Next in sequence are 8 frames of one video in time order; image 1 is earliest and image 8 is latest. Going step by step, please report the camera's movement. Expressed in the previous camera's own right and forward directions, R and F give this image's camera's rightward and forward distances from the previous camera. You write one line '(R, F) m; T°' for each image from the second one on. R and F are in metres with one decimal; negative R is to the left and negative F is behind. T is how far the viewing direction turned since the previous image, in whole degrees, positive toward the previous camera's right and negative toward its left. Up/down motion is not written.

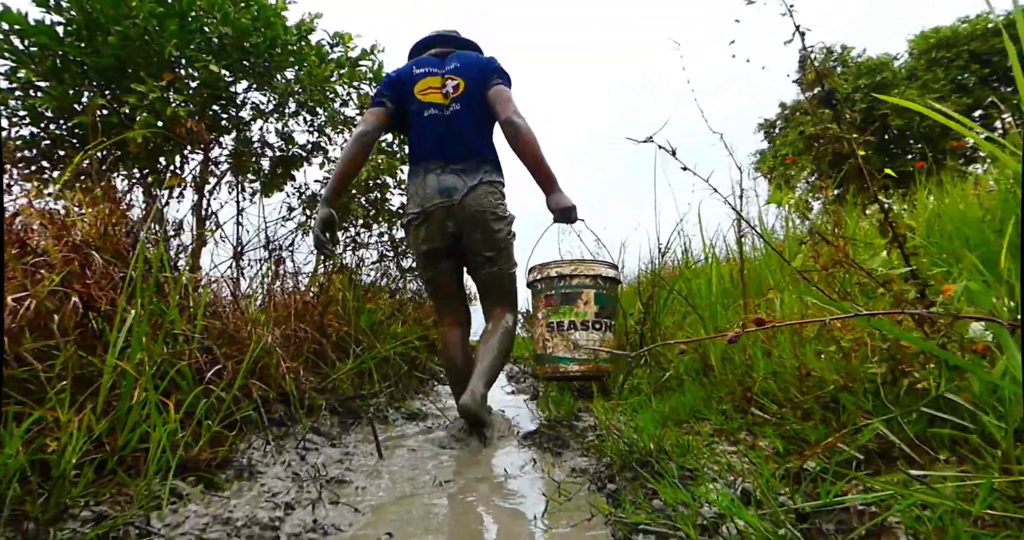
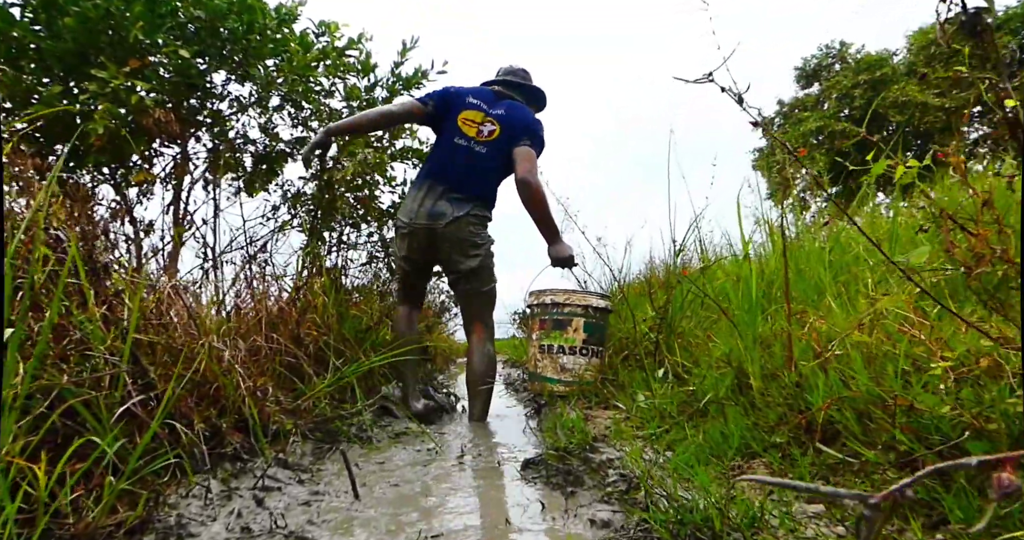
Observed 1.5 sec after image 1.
(0.0, +0.4) m; 0°
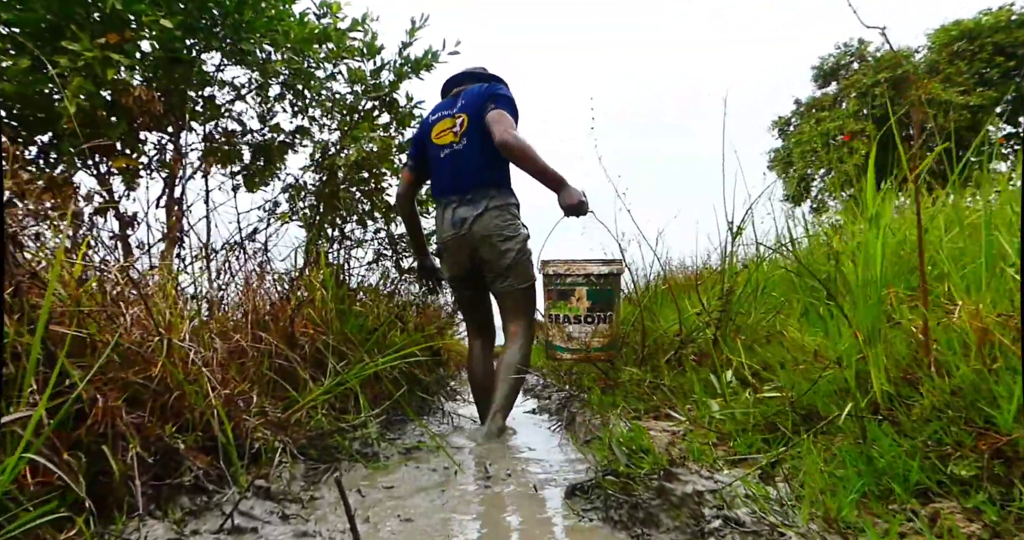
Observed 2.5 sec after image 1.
(-0.1, +0.4) m; -1°
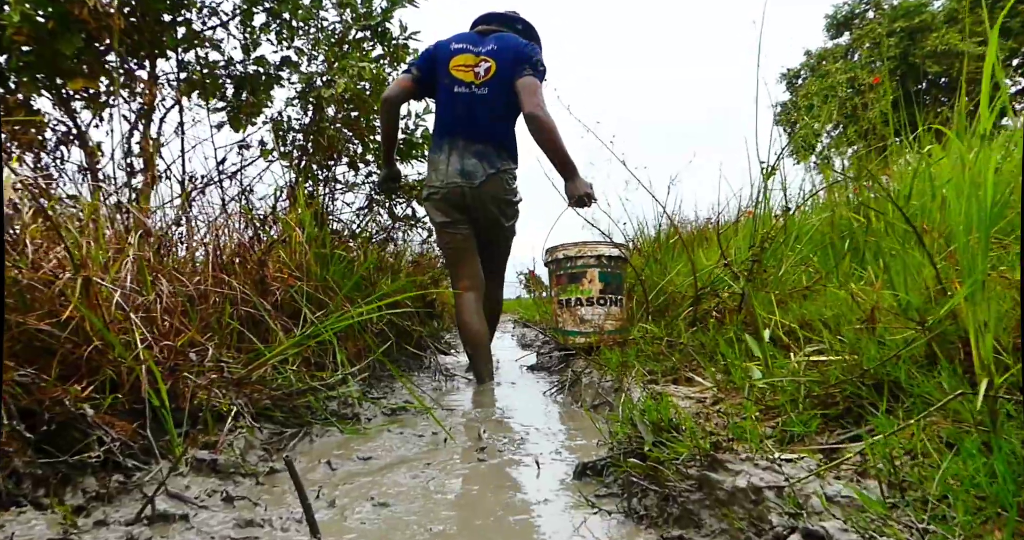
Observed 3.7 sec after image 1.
(0.0, +0.3) m; 0°
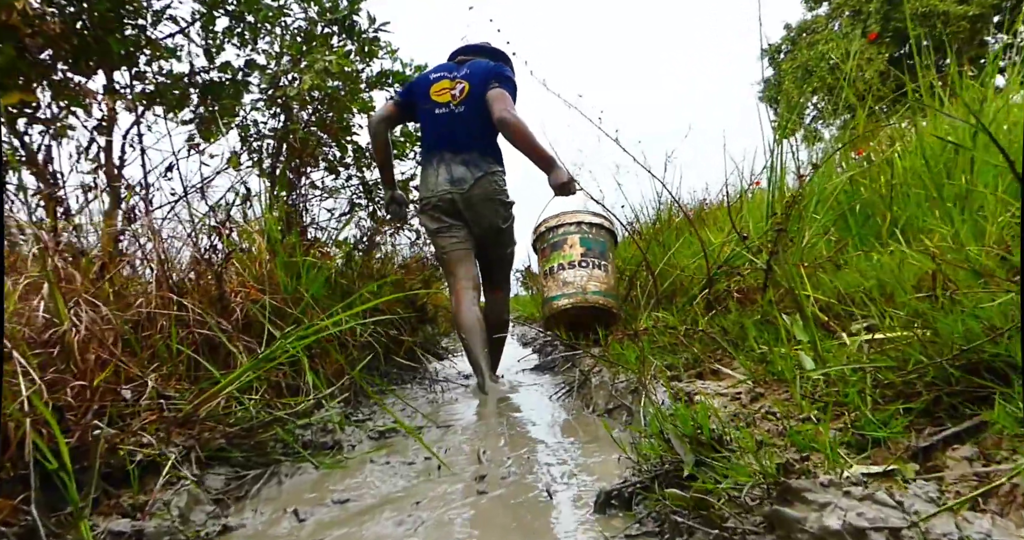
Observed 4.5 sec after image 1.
(0.0, +0.3) m; 0°
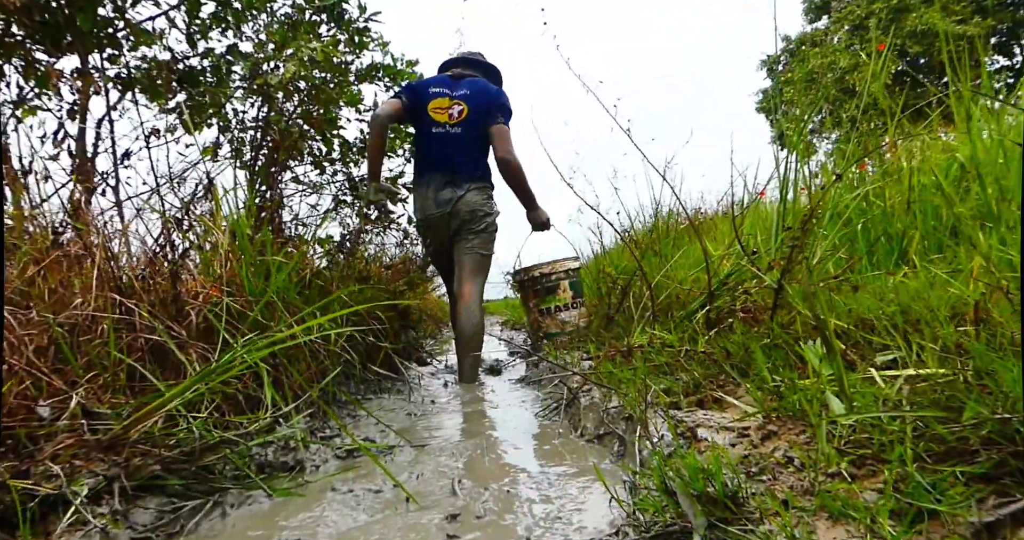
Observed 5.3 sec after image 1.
(0.0, +0.2) m; +1°
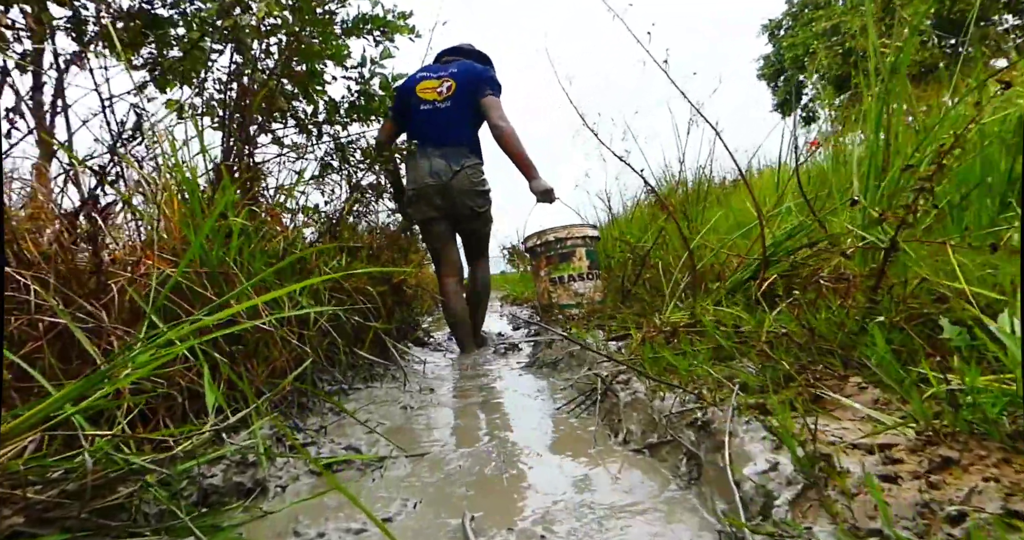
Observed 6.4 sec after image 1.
(-0.1, +0.4) m; 0°
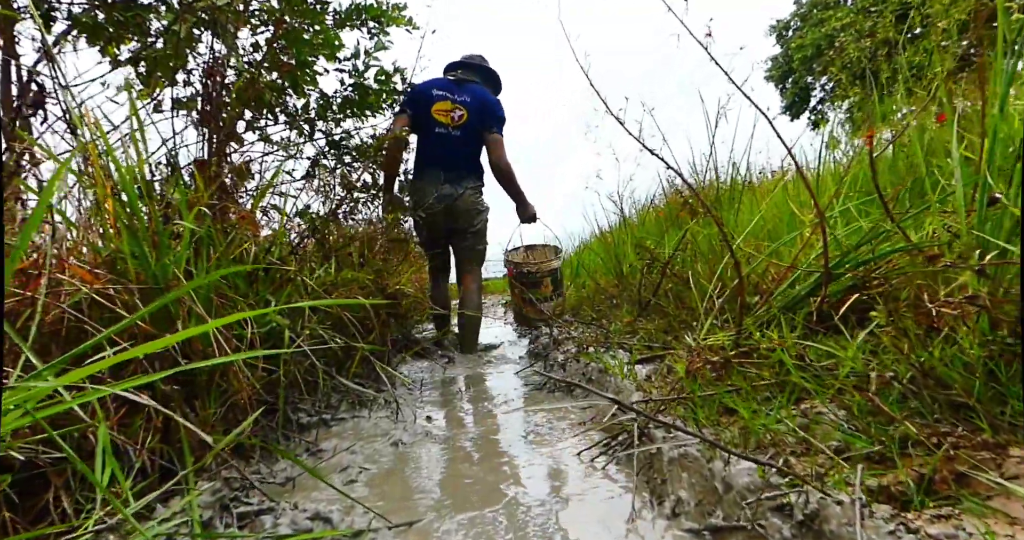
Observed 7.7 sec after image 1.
(0.0, +0.3) m; 0°
